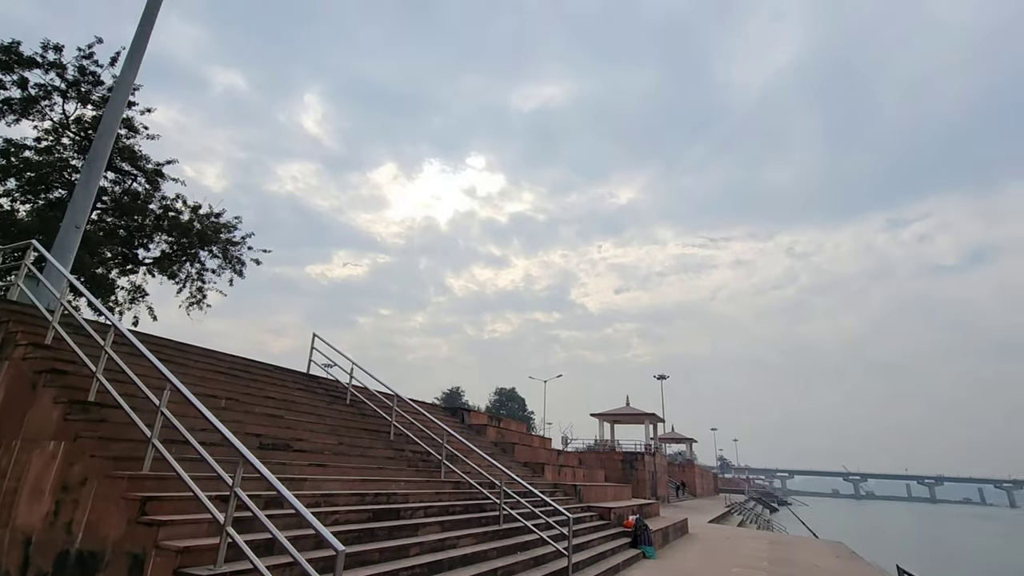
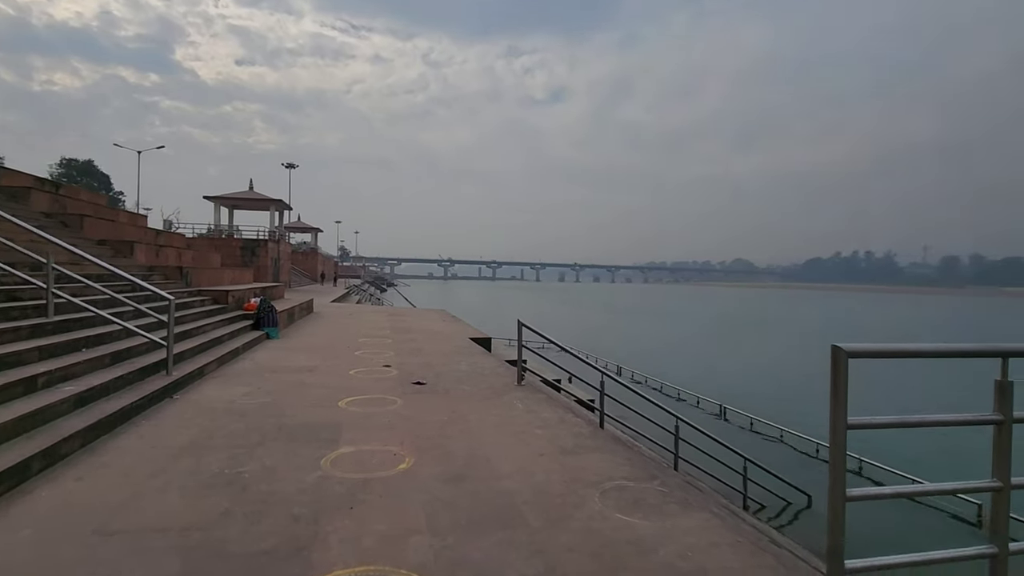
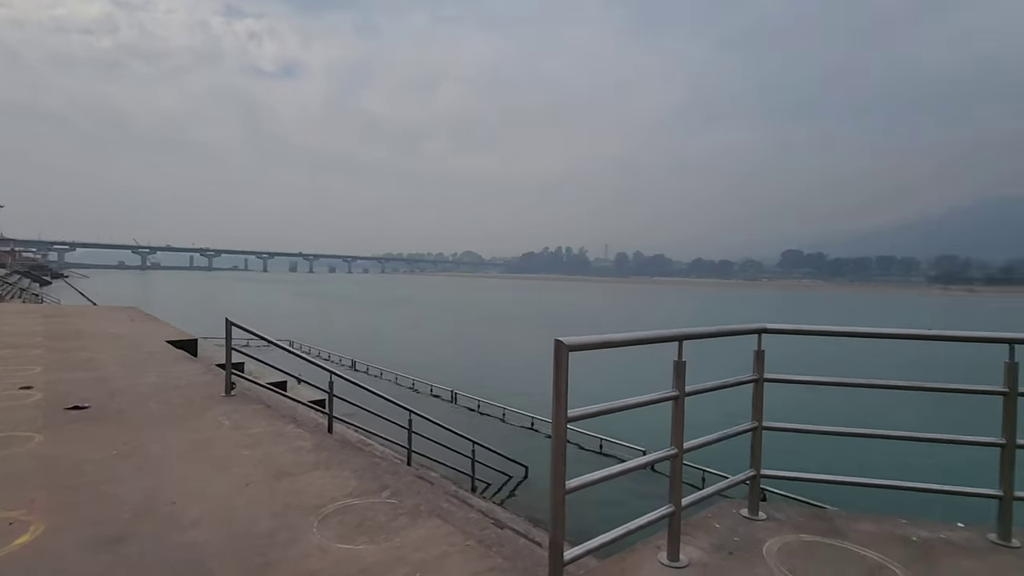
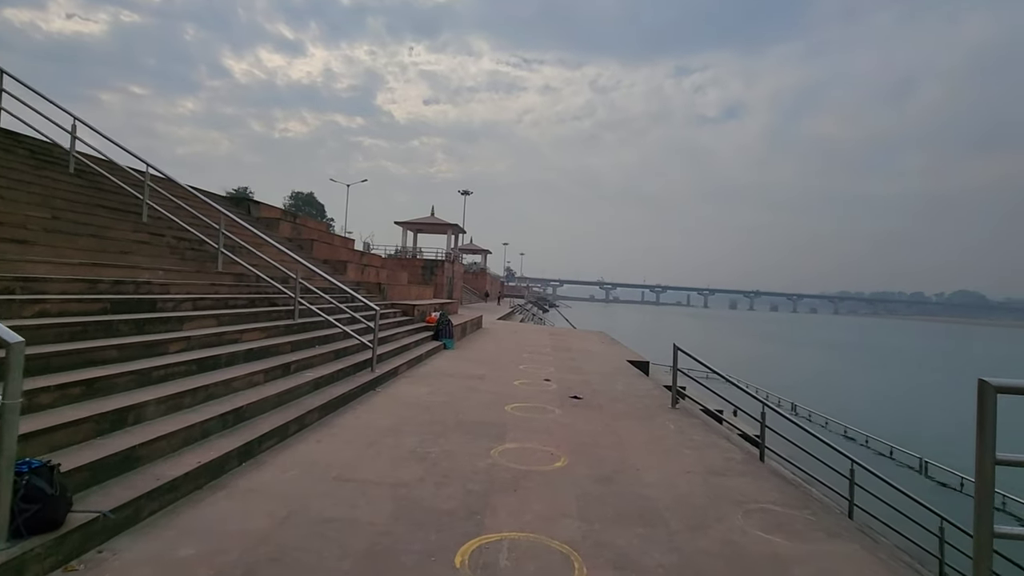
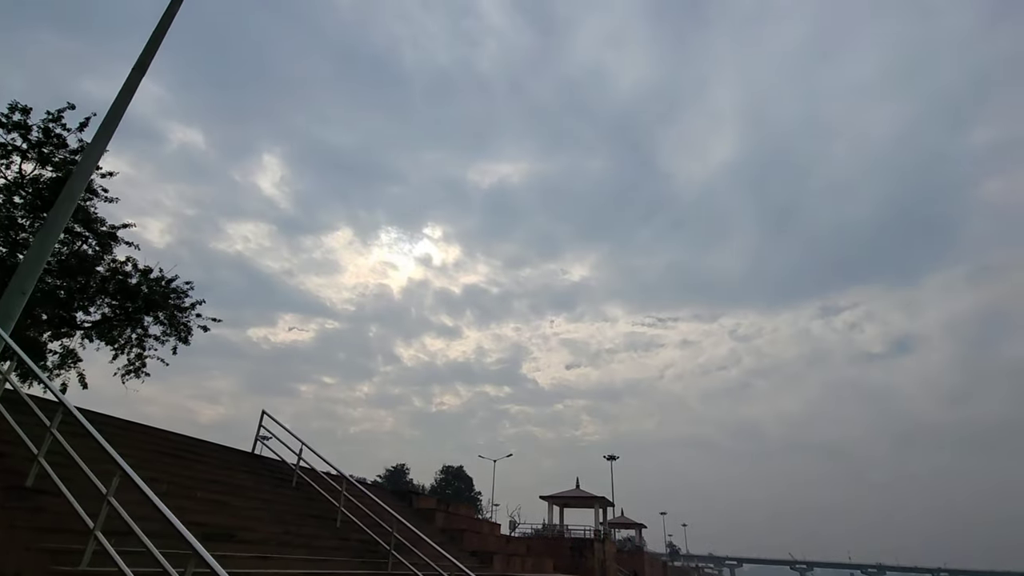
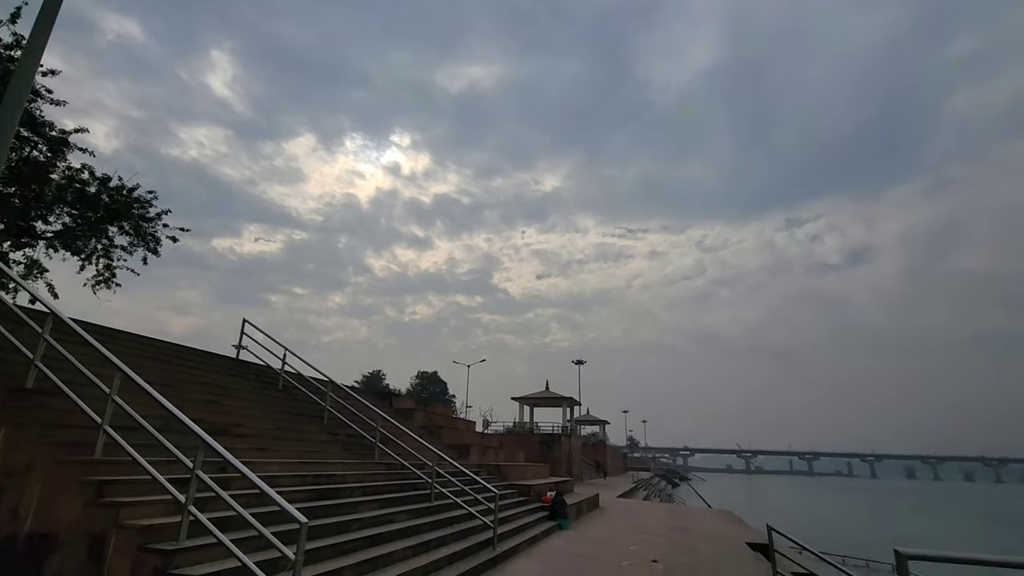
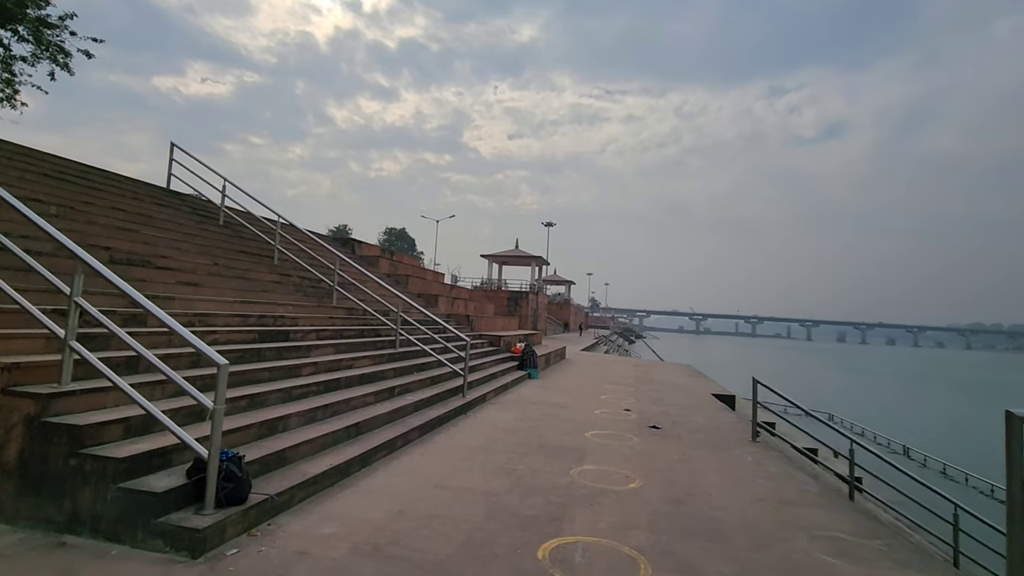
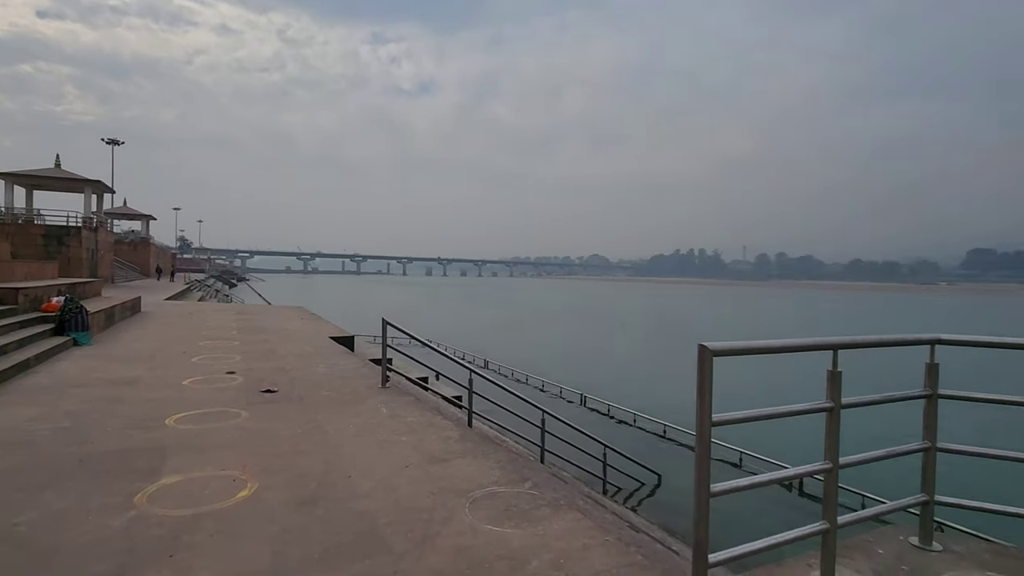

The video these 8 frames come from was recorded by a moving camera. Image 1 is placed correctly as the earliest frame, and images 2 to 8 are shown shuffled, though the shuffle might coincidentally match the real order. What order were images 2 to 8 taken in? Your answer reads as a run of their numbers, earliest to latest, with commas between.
5, 6, 7, 4, 2, 8, 3
